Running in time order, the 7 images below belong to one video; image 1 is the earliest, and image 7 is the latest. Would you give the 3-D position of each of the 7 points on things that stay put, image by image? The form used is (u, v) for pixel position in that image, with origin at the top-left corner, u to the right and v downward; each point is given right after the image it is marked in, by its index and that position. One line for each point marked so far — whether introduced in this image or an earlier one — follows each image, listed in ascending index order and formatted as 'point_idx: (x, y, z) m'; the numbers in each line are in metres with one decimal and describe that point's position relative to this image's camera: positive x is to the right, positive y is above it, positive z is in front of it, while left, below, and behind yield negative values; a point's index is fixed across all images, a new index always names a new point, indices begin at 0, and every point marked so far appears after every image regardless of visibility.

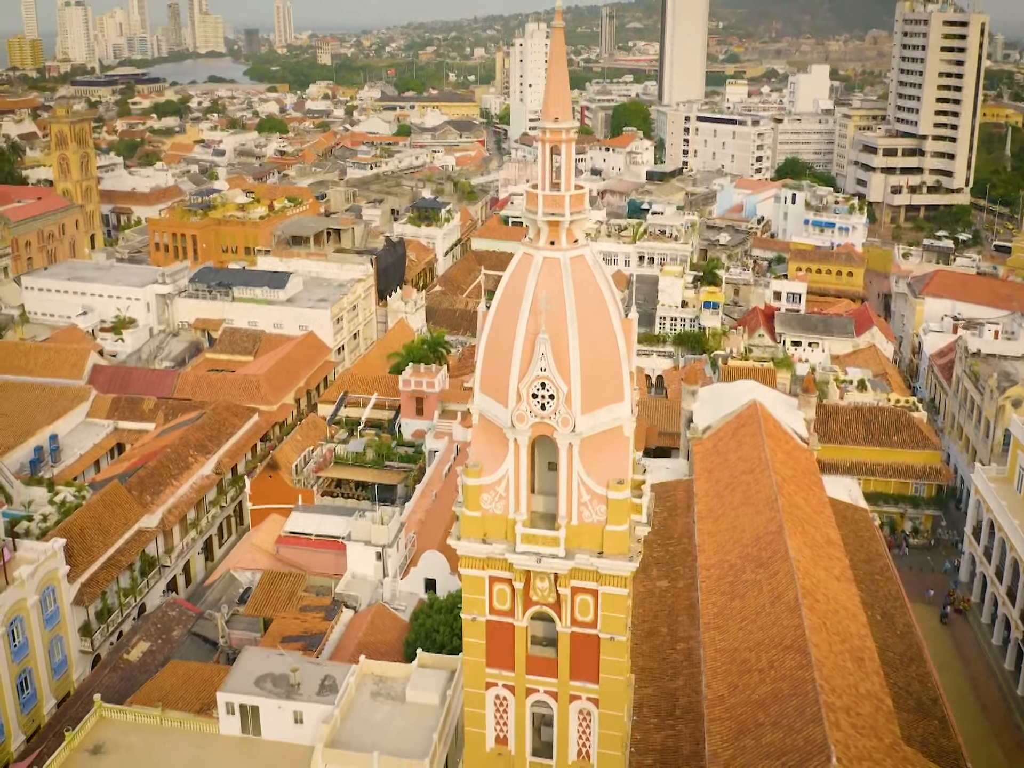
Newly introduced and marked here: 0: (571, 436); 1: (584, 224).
0: (+1.0, -0.9, +14.8) m
1: (+1.3, +2.9, +15.0) m
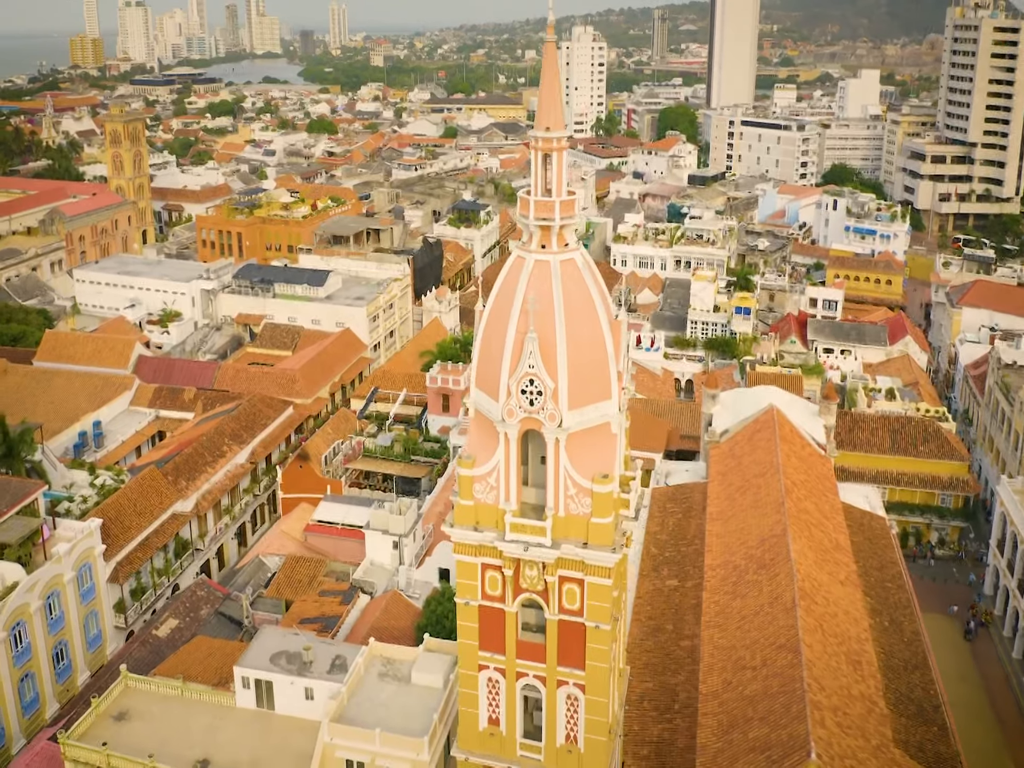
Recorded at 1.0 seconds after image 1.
0: (+0.8, -0.9, +15.6) m
1: (+1.2, +2.9, +15.7) m
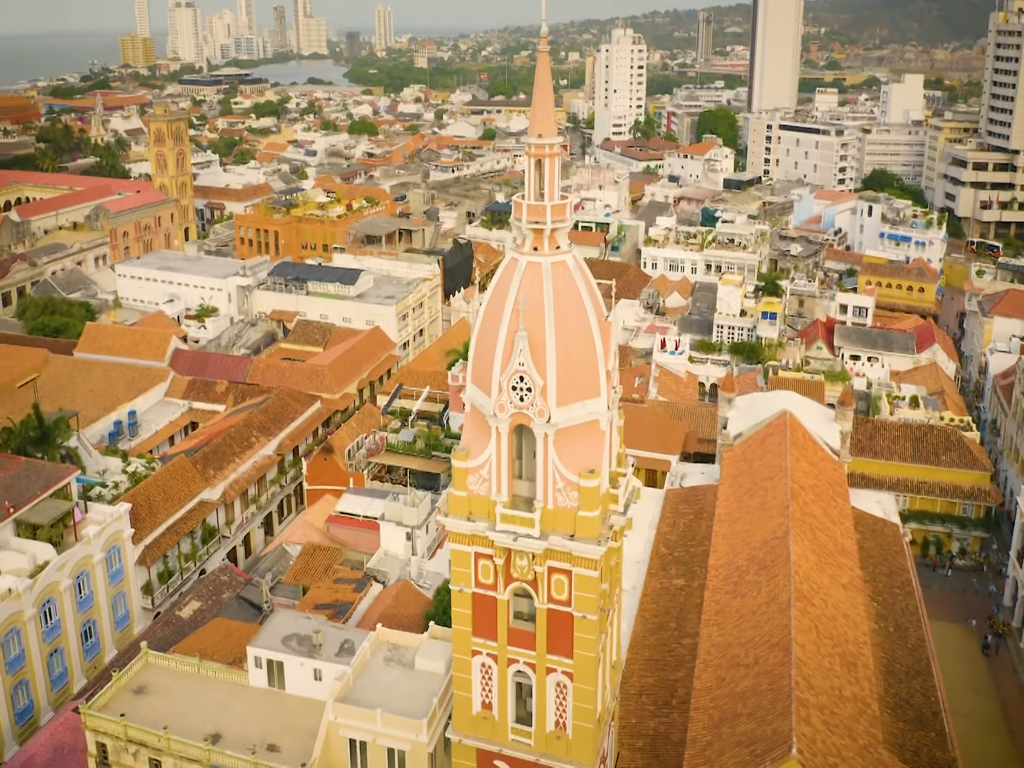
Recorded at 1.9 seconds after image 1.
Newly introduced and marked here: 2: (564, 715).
0: (+0.7, -0.8, +16.2) m
1: (+1.1, +3.0, +16.4) m
2: (+1.2, -7.4, +18.8) m
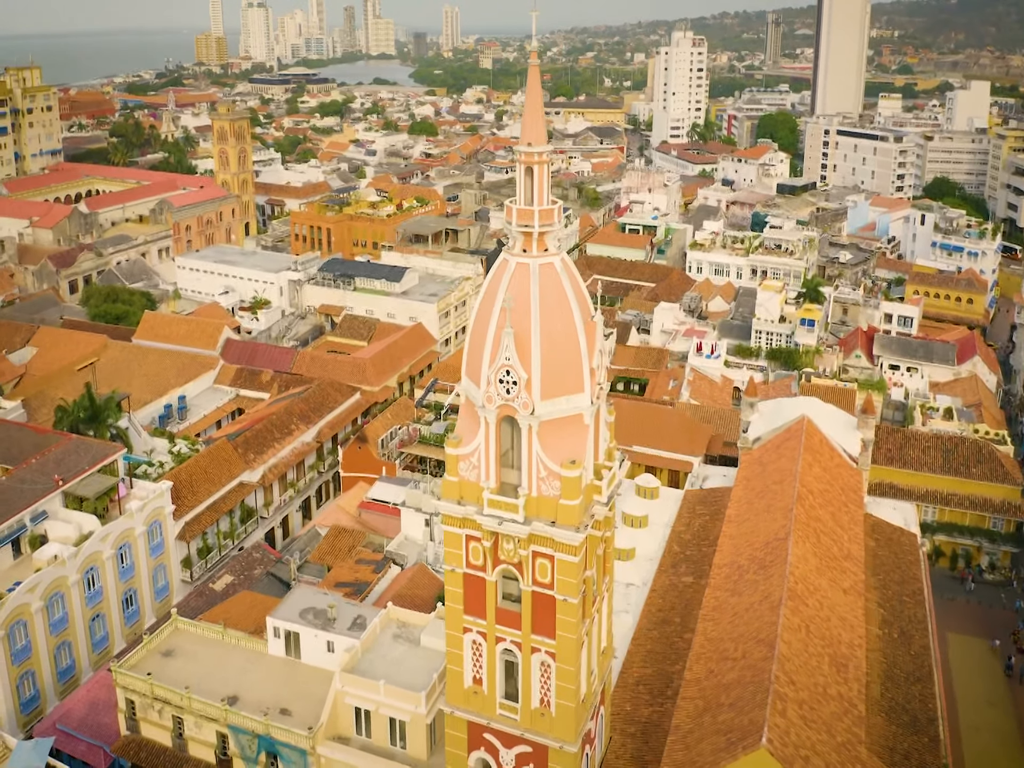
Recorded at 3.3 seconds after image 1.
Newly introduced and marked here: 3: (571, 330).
0: (+0.4, -0.7, +17.3) m
1: (+0.9, +3.1, +17.4) m
2: (+0.8, -7.3, +19.8) m
3: (+1.2, +1.1, +17.3) m
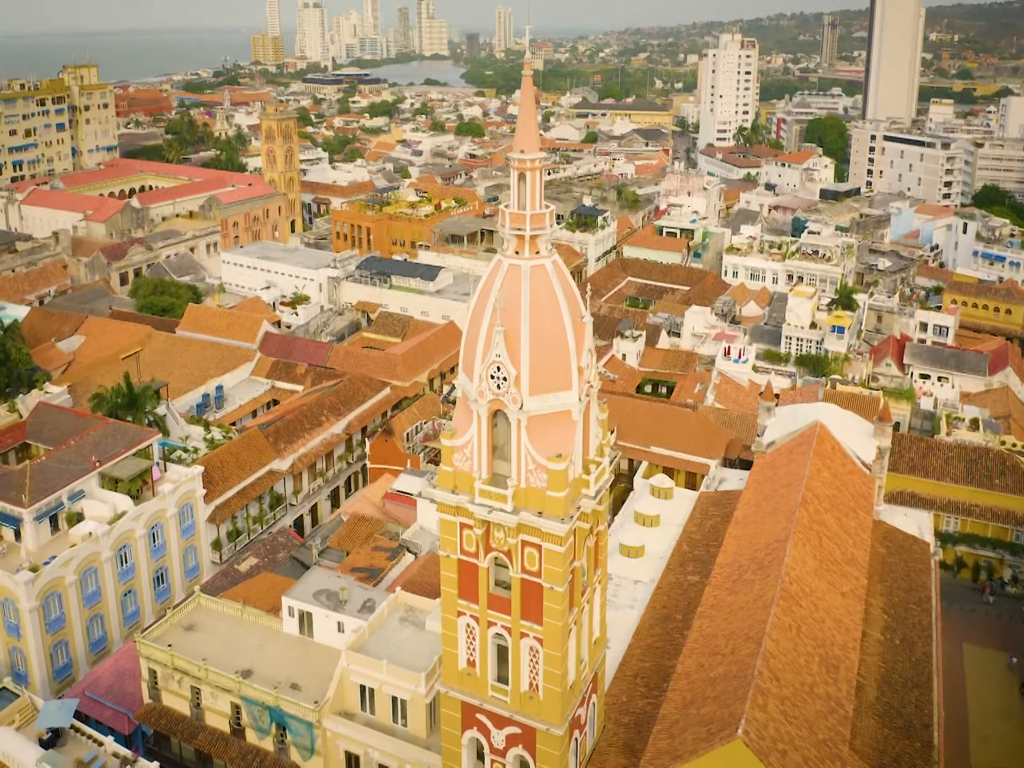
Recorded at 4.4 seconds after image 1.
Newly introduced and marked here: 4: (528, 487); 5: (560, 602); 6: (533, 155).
0: (+0.1, -0.6, +18.2) m
1: (+0.8, +3.1, +18.3) m
2: (+0.6, -7.2, +20.7) m
3: (+1.0, +1.2, +18.2) m
4: (+0.4, -2.3, +18.9) m
5: (+1.1, -5.0, +19.5) m
6: (+0.5, +4.8, +18.0) m
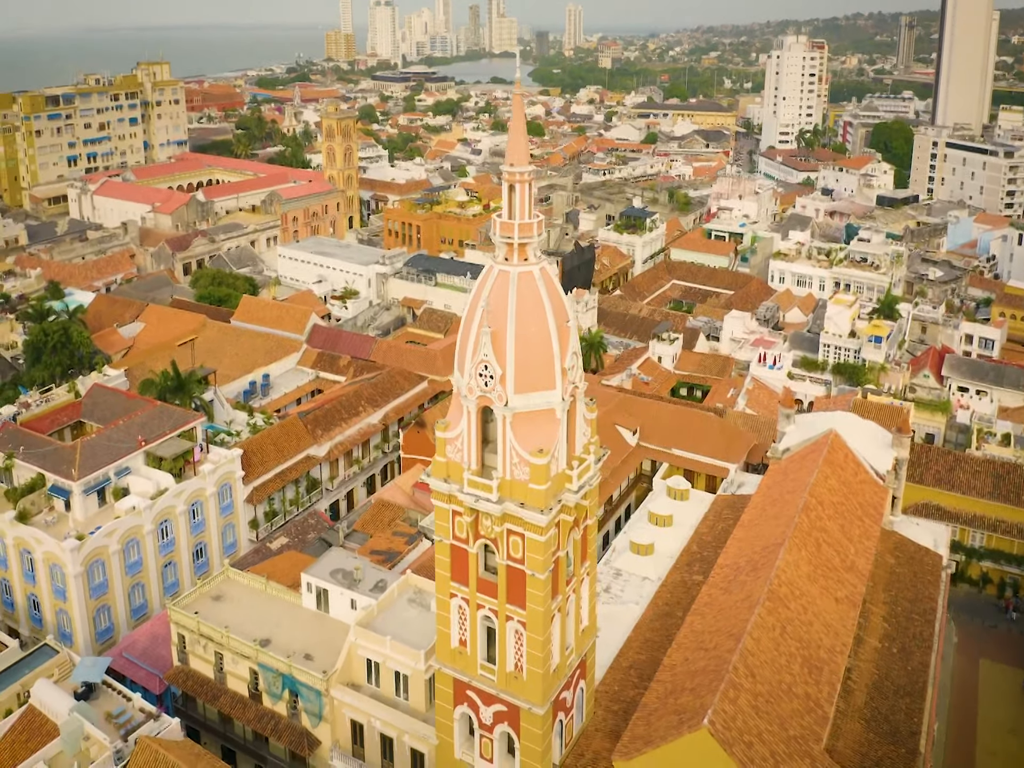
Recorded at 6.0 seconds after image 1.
0: (-0.2, -0.6, +19.6) m
1: (+0.6, +3.1, +19.6) m
2: (+0.2, -7.2, +22.0) m
3: (+0.8, +1.2, +19.5) m
4: (0.0, -2.3, +20.3) m
5: (+0.7, -5.0, +20.8) m
6: (+0.4, +4.8, +19.3) m
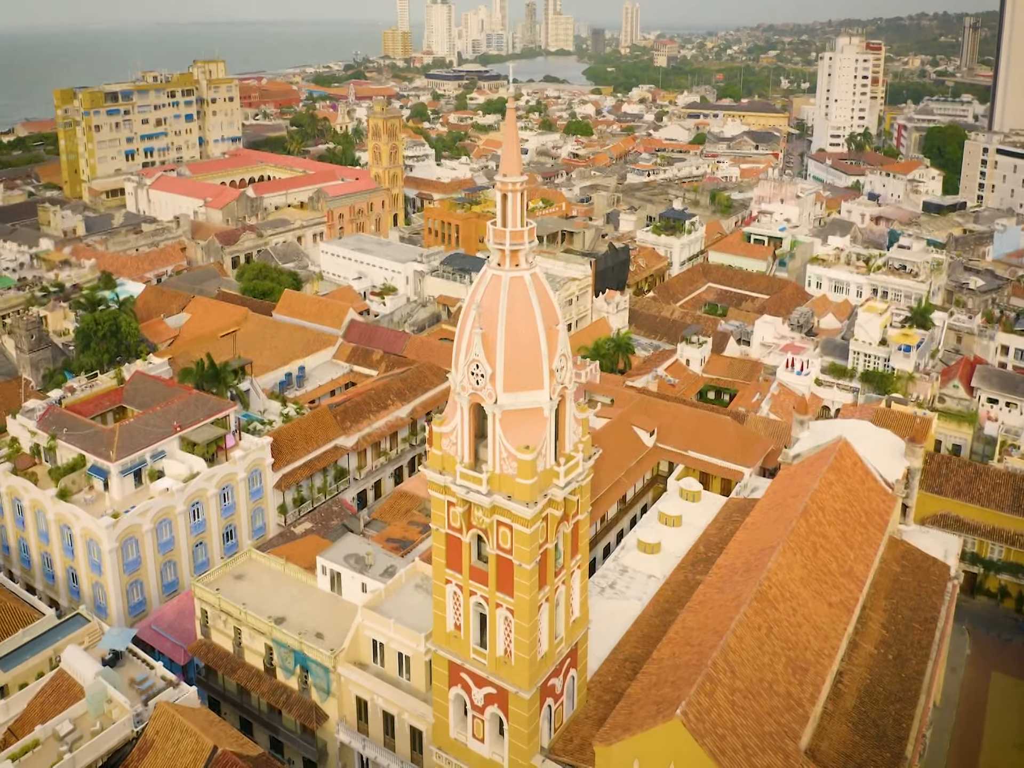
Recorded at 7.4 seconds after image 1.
0: (-0.4, -0.6, +20.8) m
1: (+0.4, +3.1, +20.7) m
2: (-0.1, -7.2, +23.2) m
3: (+0.5, +1.1, +20.6) m
4: (-0.2, -2.3, +21.5) m
5: (+0.4, -5.1, +22.0) m
6: (+0.2, +4.8, +20.4) m
